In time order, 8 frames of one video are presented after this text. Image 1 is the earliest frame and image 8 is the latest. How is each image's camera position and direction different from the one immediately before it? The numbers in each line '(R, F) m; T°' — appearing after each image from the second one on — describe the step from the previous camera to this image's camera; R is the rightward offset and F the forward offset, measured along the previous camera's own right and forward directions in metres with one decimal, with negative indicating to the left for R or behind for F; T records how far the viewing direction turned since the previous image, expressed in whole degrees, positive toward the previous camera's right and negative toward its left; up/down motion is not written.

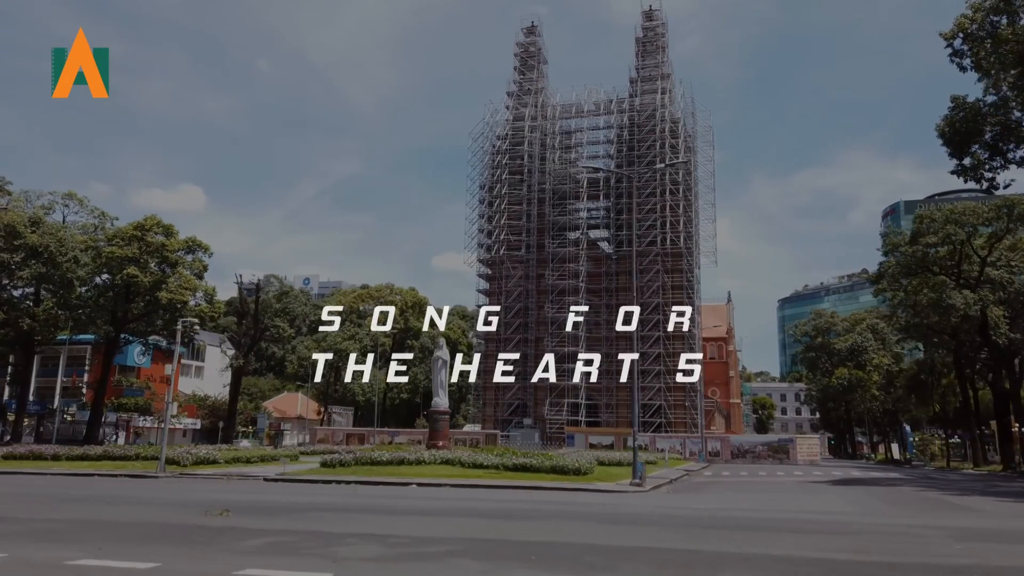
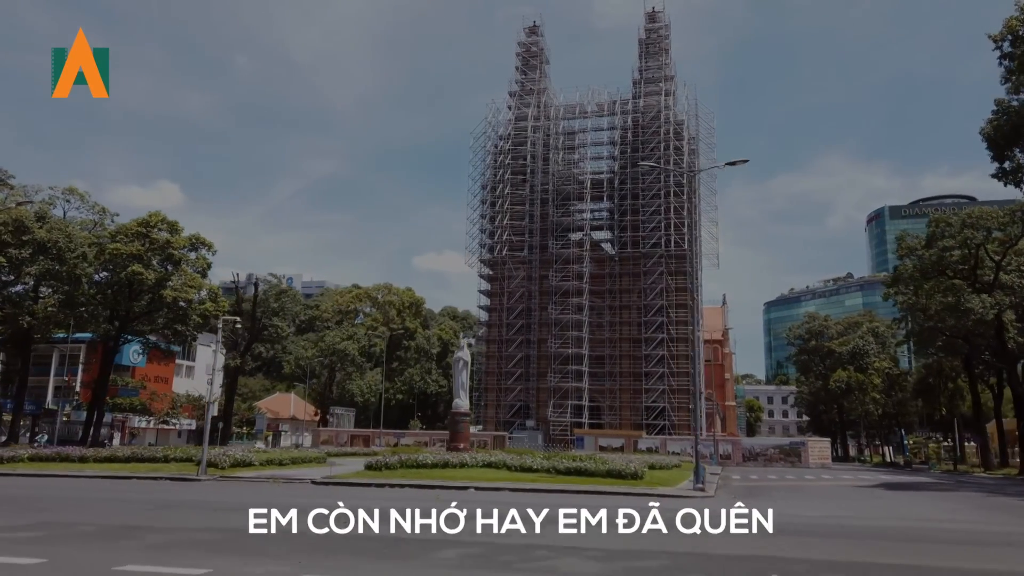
(-1.5, +0.4) m; +1°
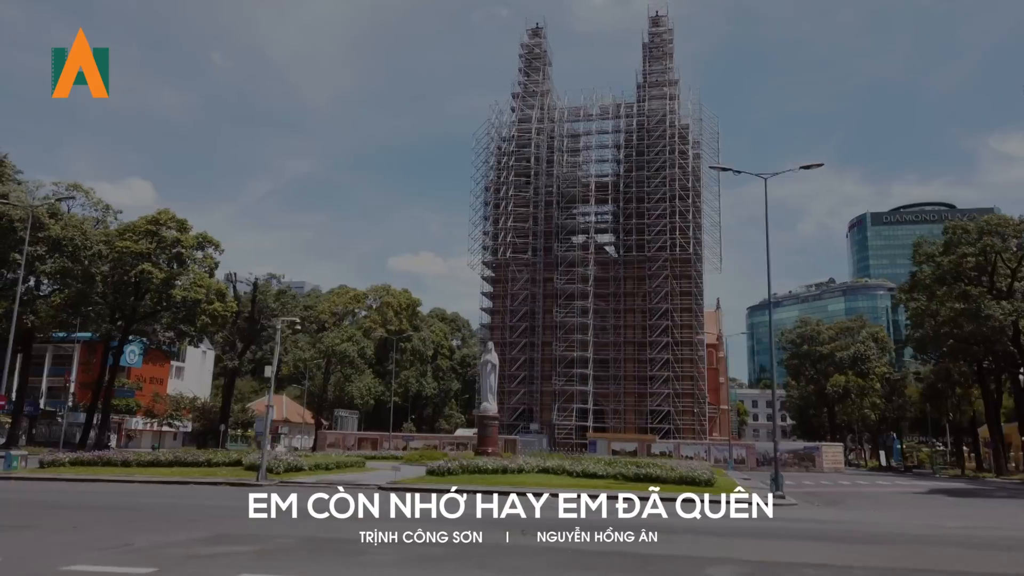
(-1.9, +0.3) m; +1°
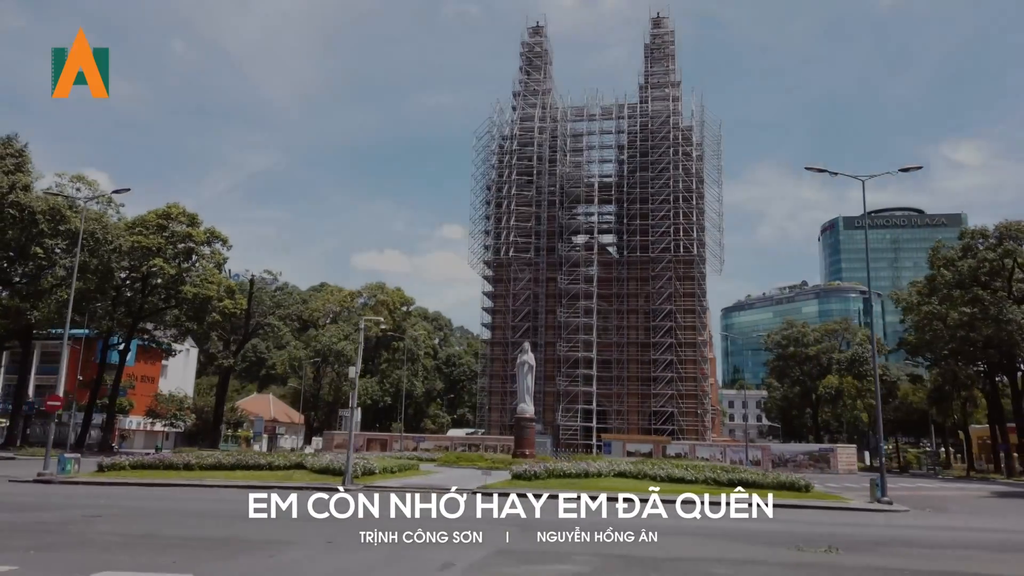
(-2.5, +0.4) m; +2°
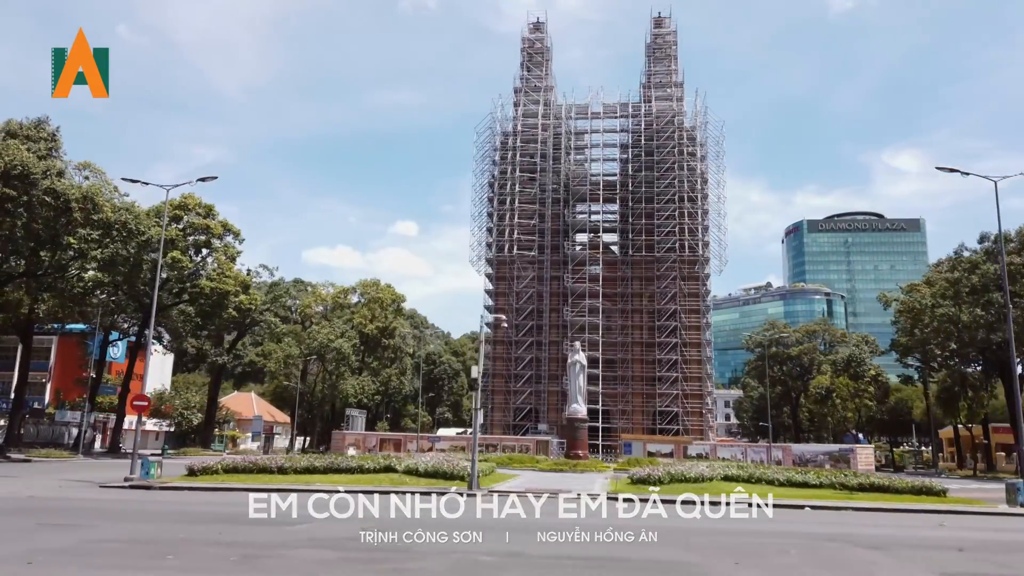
(-3.4, +0.7) m; +3°
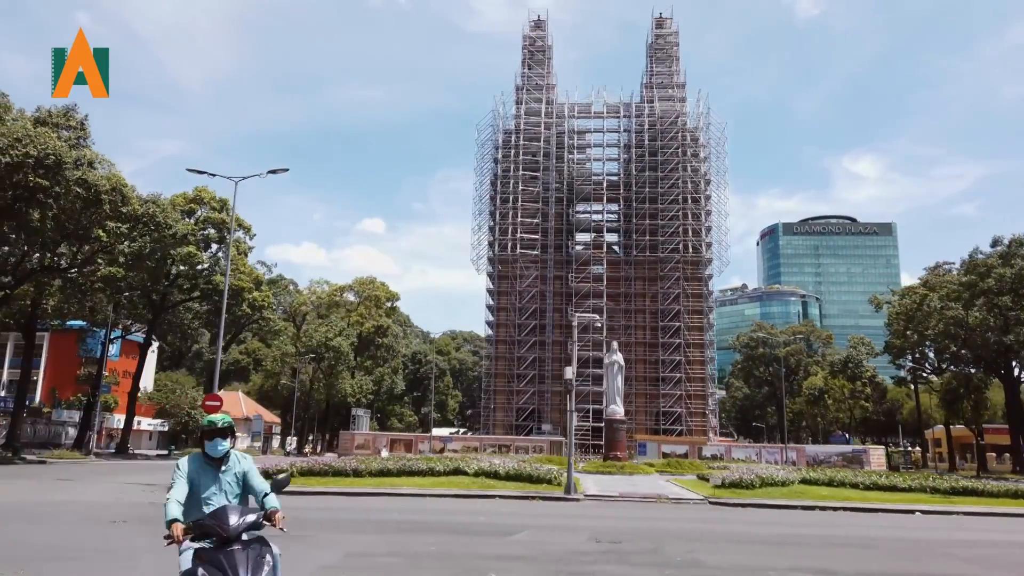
(-2.4, +0.5) m; +2°
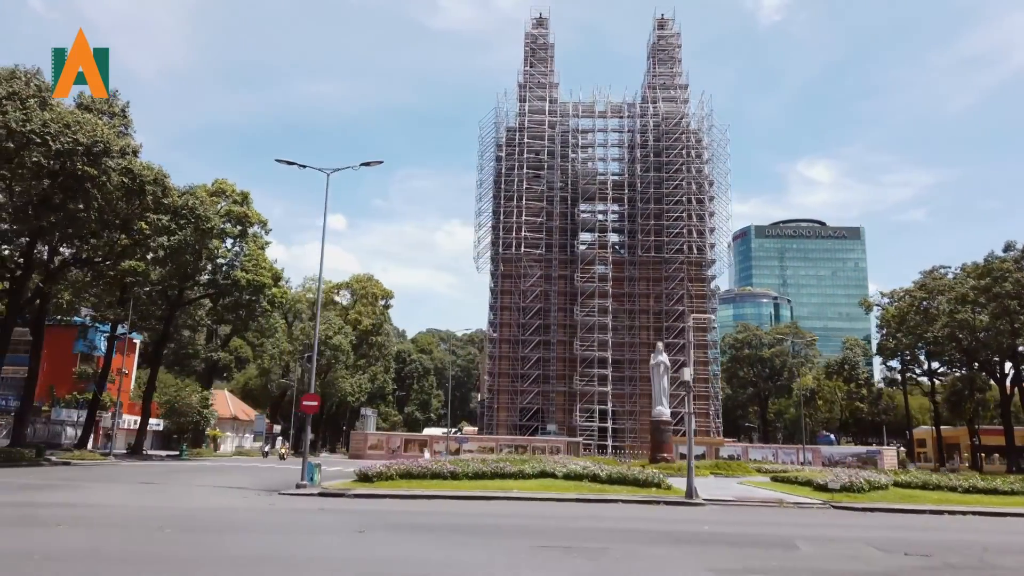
(-2.9, +0.5) m; +2°
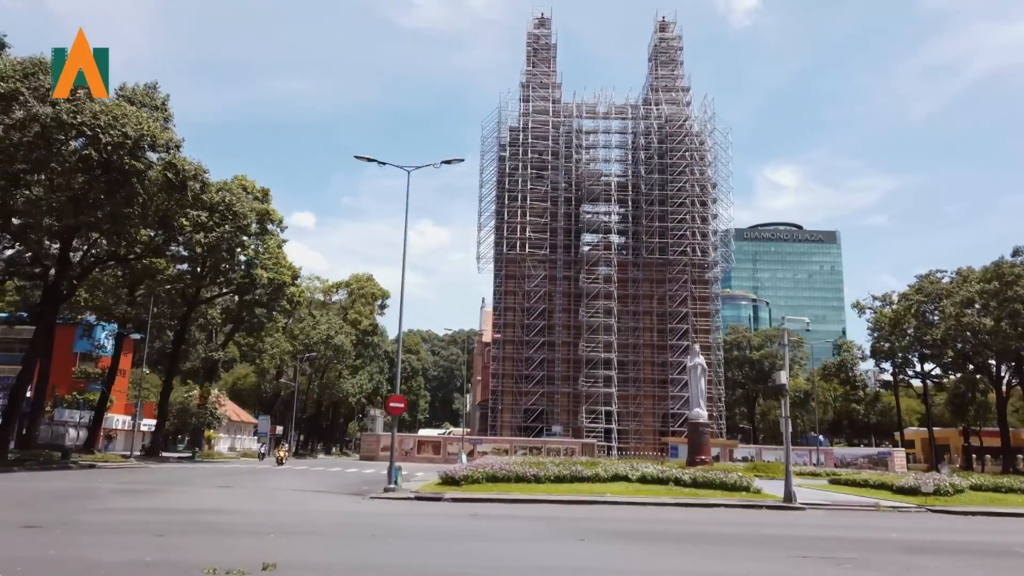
(-2.3, +0.3) m; +2°
